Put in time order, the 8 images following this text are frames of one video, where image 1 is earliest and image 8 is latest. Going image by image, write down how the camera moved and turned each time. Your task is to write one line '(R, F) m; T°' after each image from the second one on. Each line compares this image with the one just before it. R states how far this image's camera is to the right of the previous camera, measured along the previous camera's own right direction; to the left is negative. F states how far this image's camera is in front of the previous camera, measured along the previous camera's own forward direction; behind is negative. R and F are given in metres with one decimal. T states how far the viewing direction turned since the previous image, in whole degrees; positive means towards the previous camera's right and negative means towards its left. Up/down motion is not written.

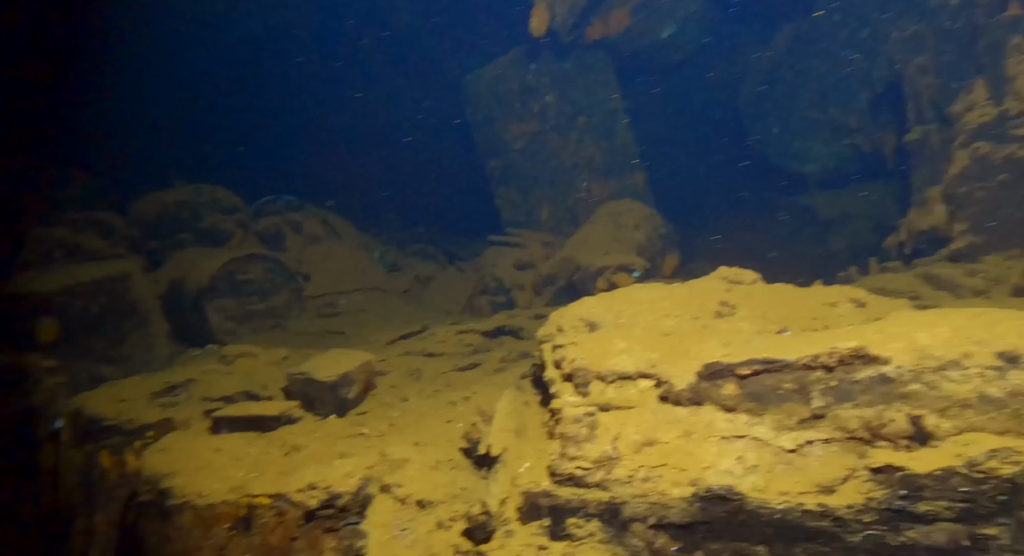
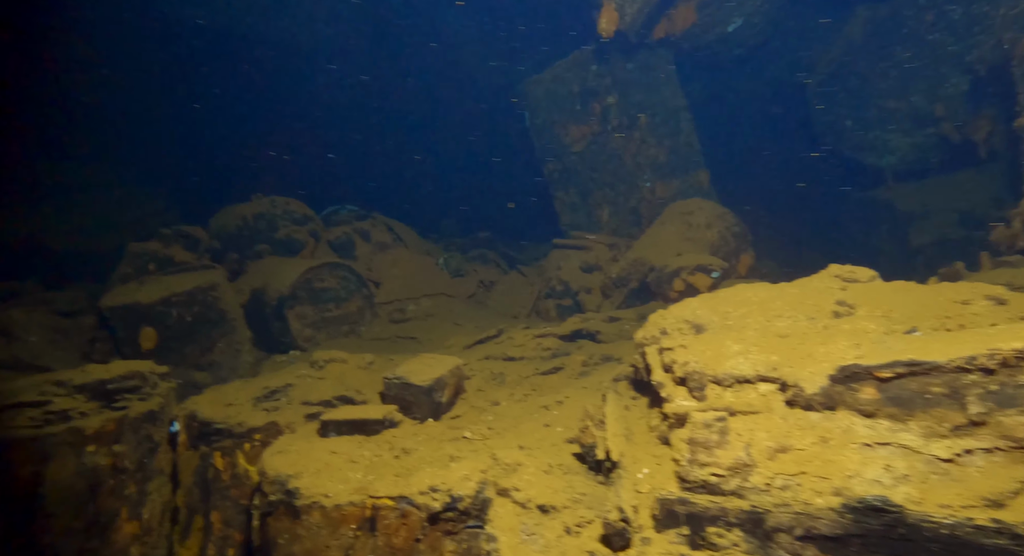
(-0.2, -0.1) m; -5°
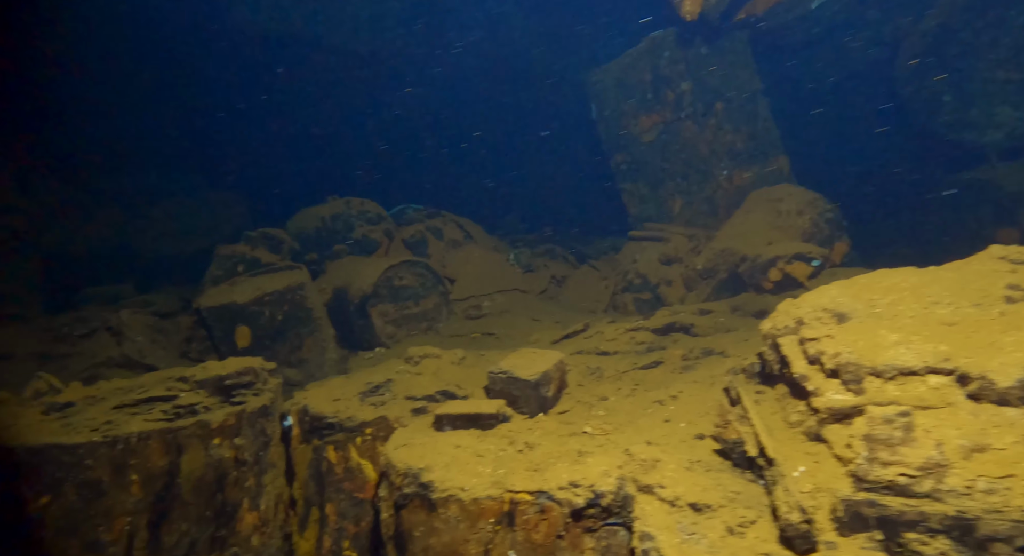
(-0.2, 0.0) m; -6°
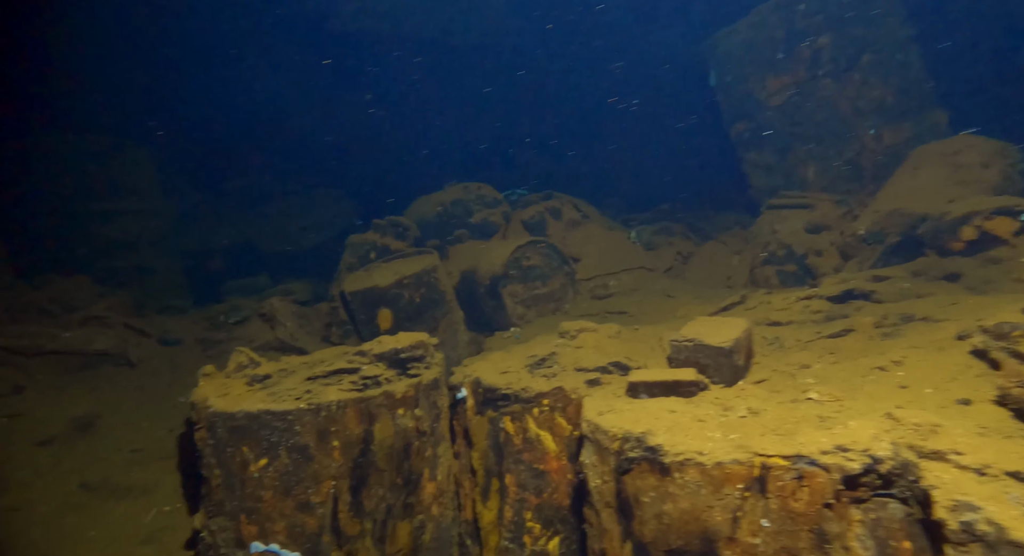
(-0.4, +0.1) m; -9°
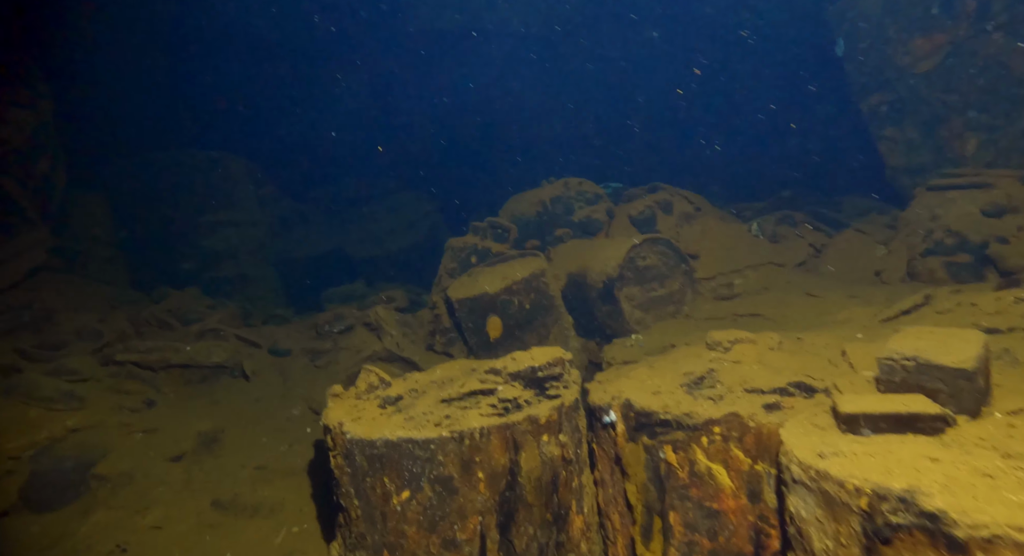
(-0.4, +0.5) m; -7°
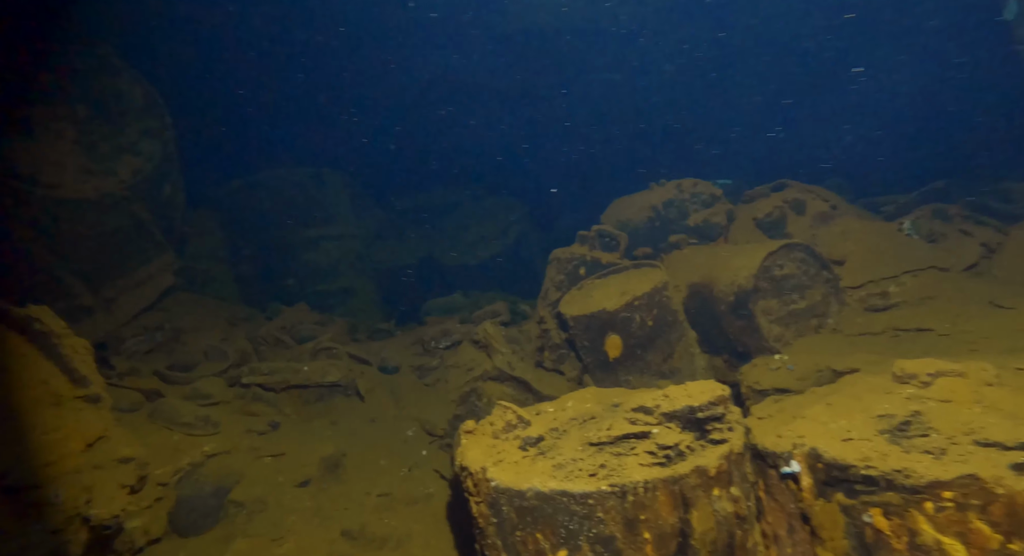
(-0.4, +0.5) m; -7°
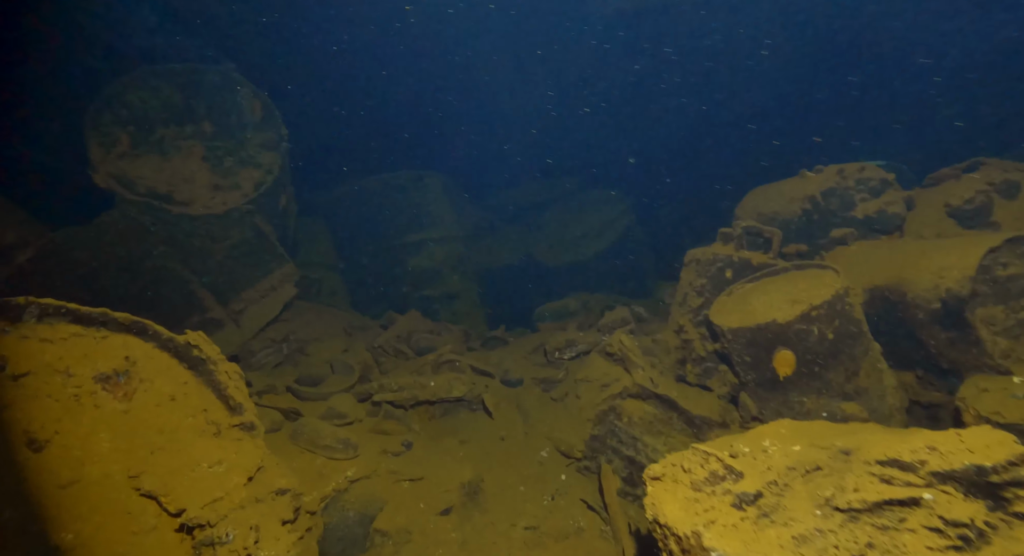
(-0.7, +0.8) m; -8°
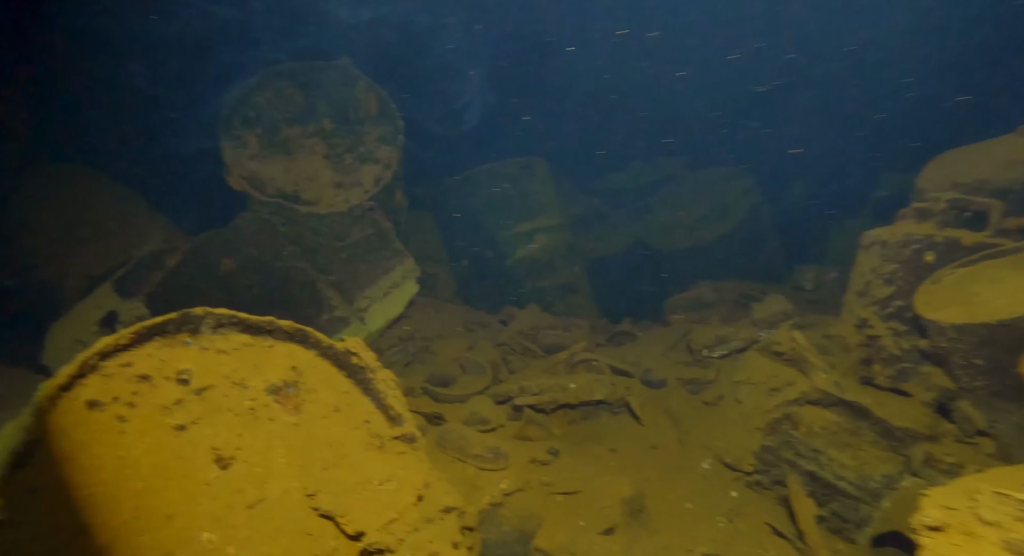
(-0.8, +1.0) m; -9°
